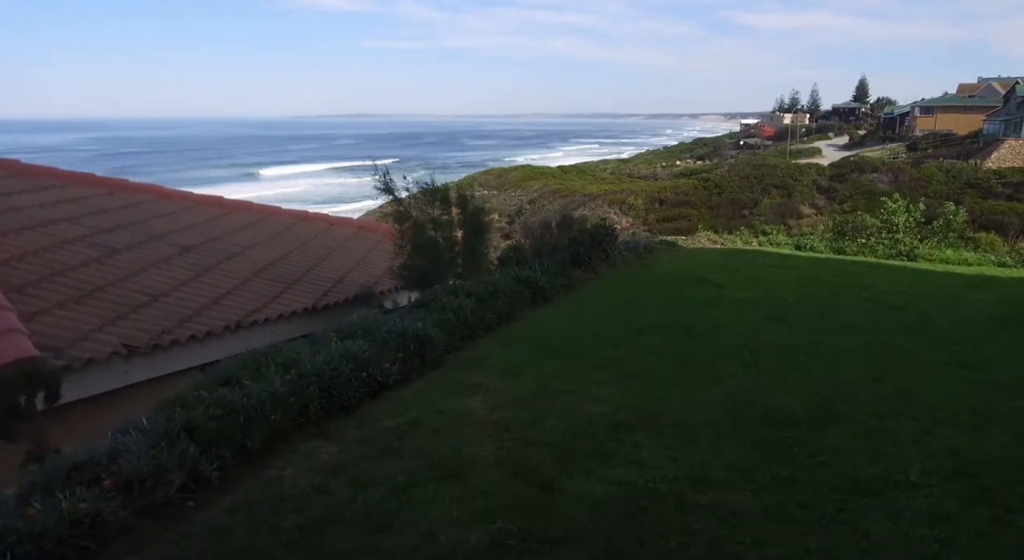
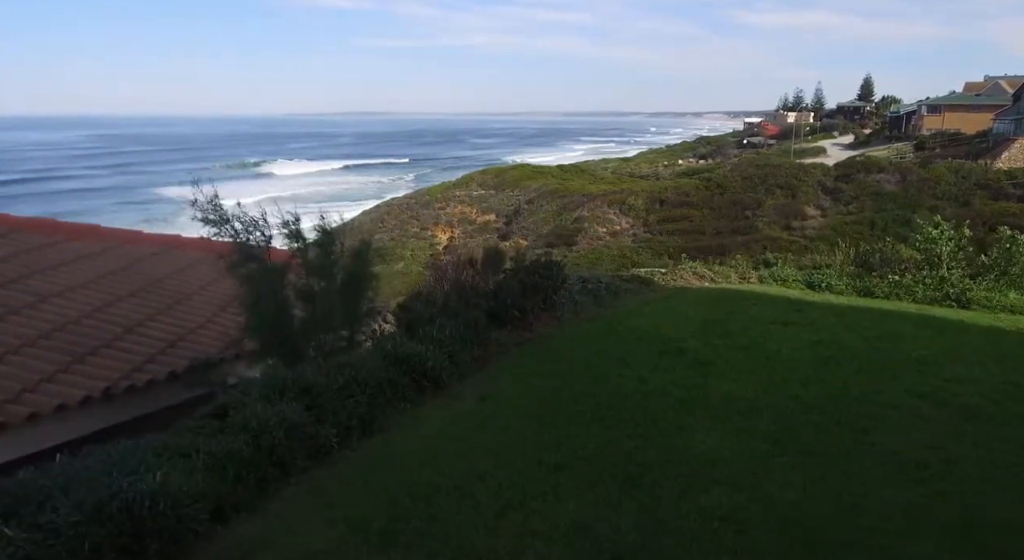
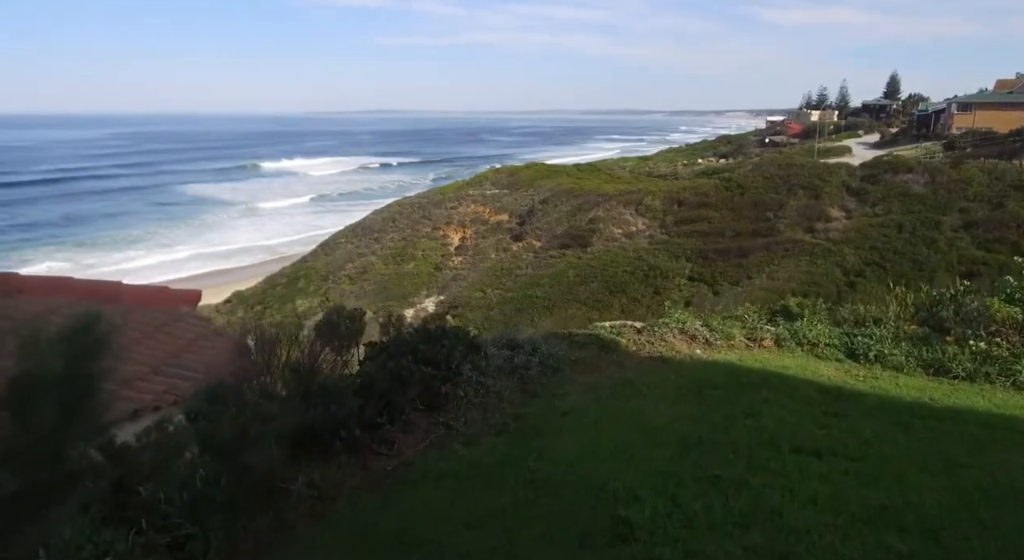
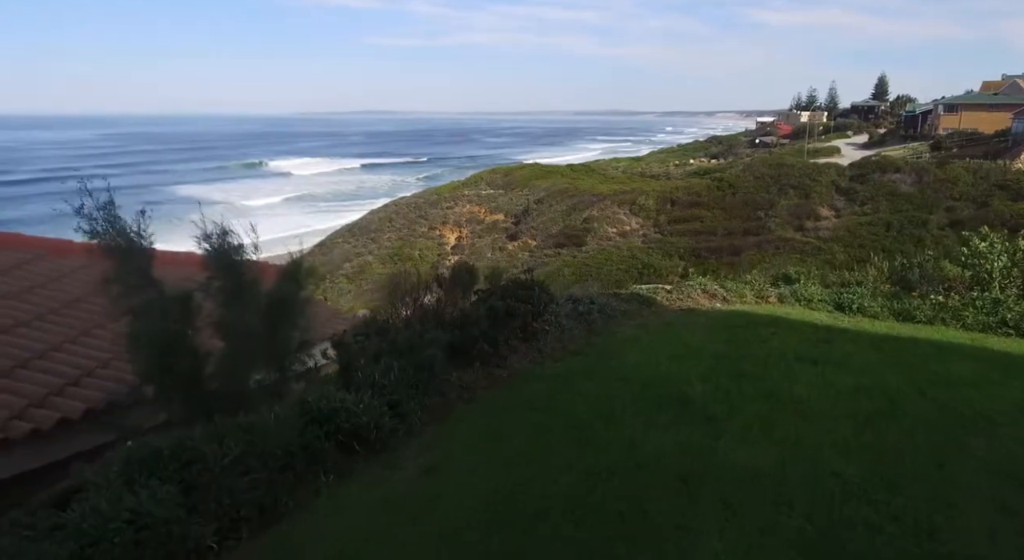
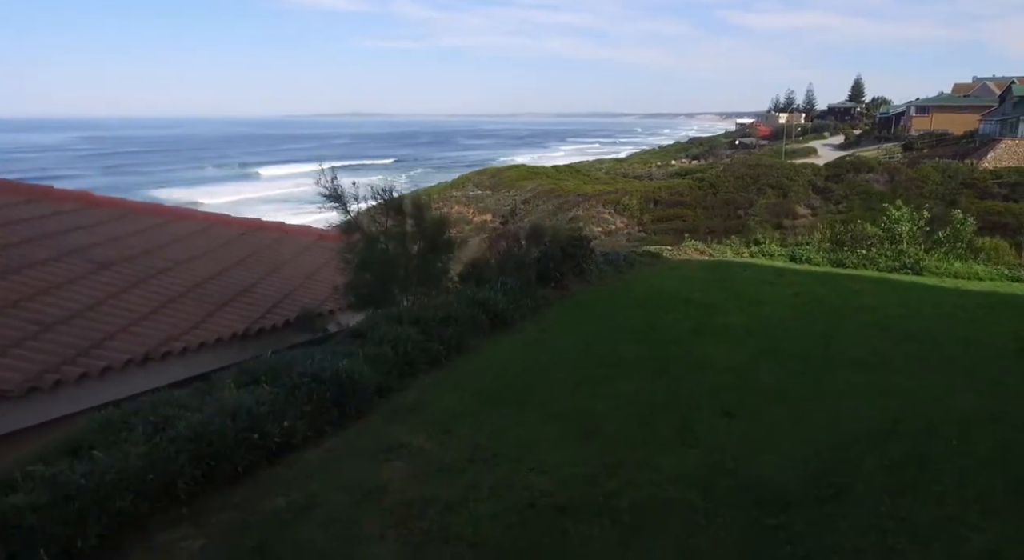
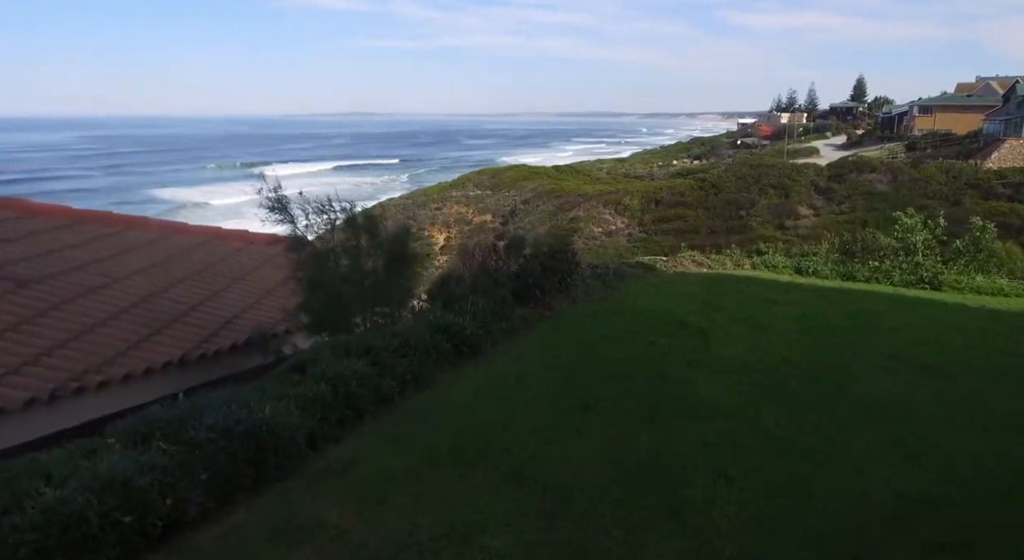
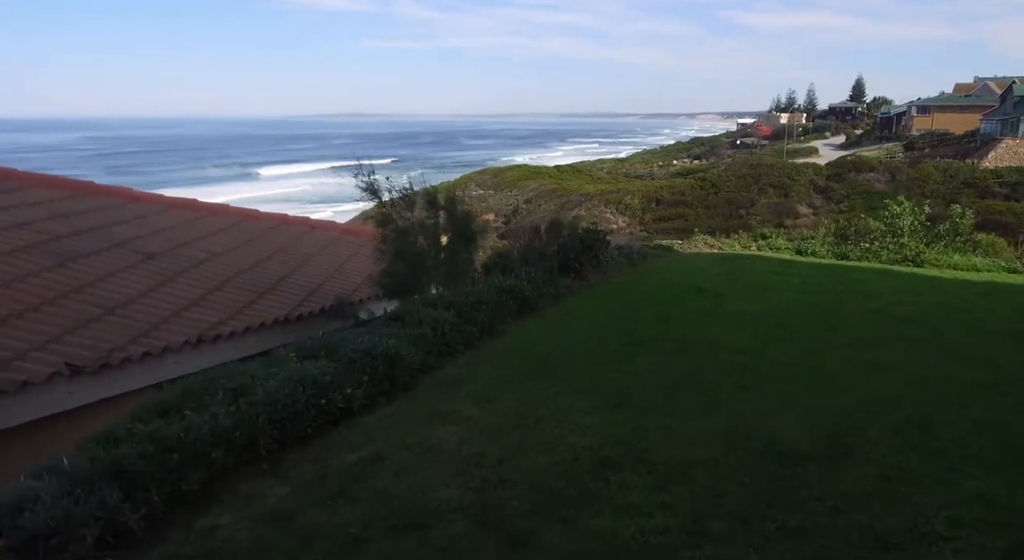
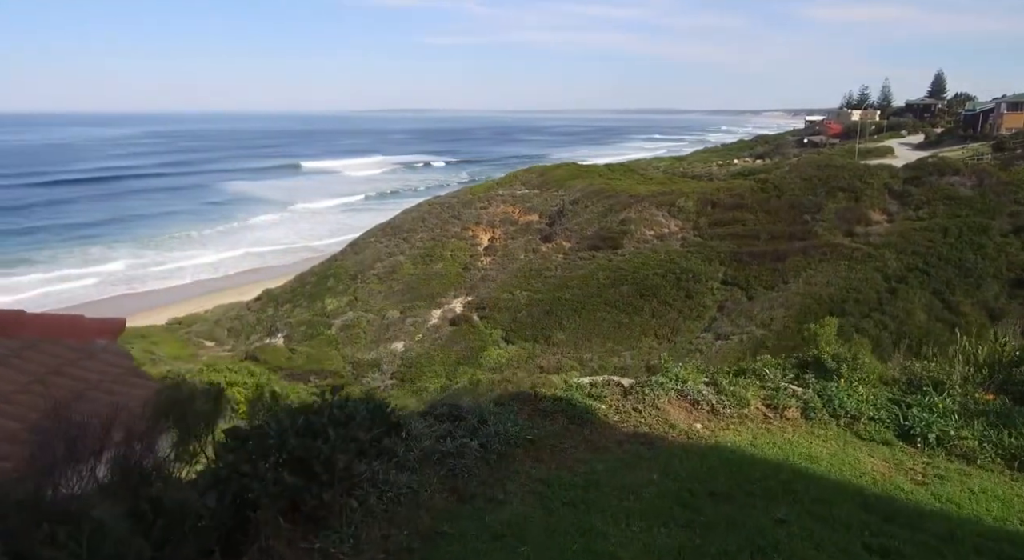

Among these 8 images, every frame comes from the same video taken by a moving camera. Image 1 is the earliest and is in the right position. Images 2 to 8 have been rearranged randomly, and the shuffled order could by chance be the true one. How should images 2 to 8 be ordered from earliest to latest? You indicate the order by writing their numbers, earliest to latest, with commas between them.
7, 5, 6, 2, 4, 3, 8
